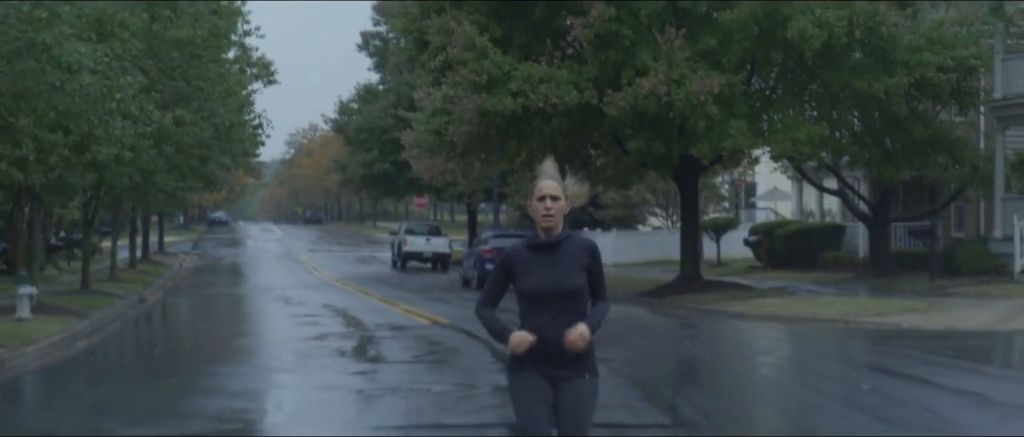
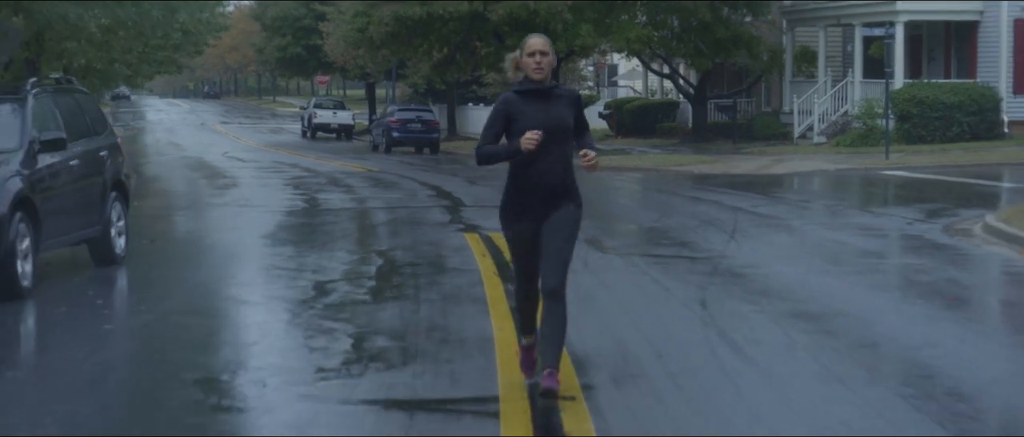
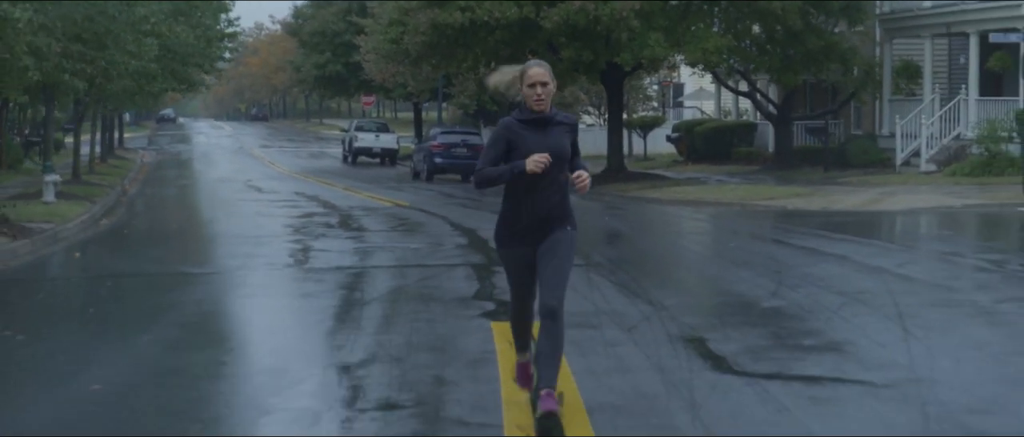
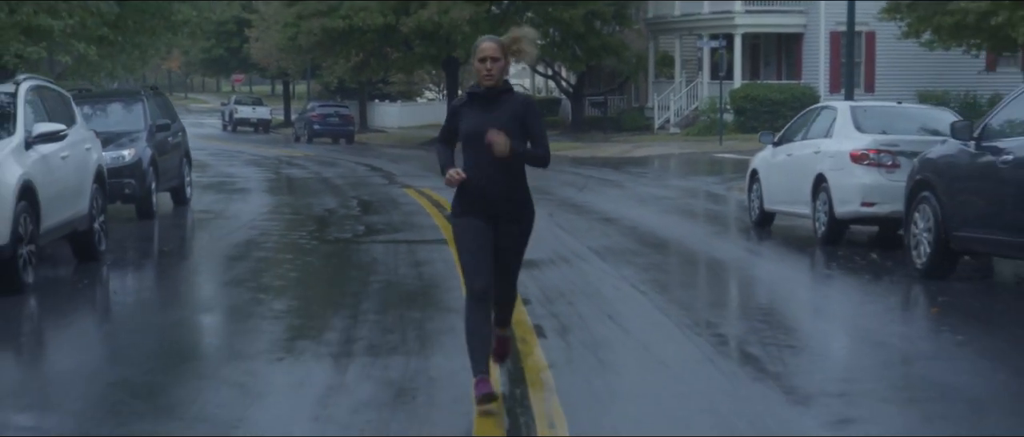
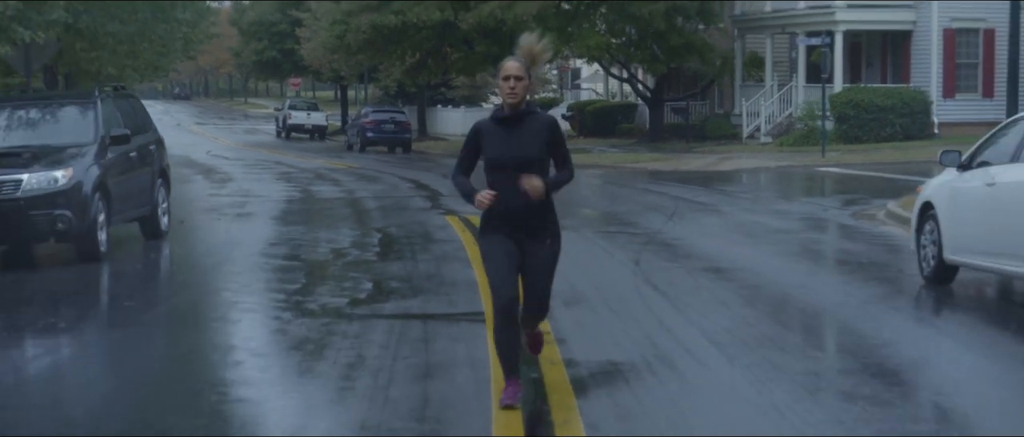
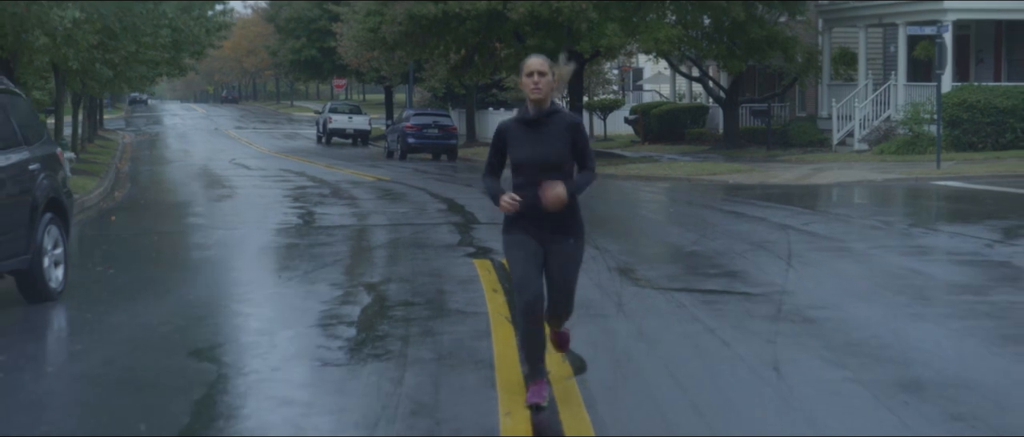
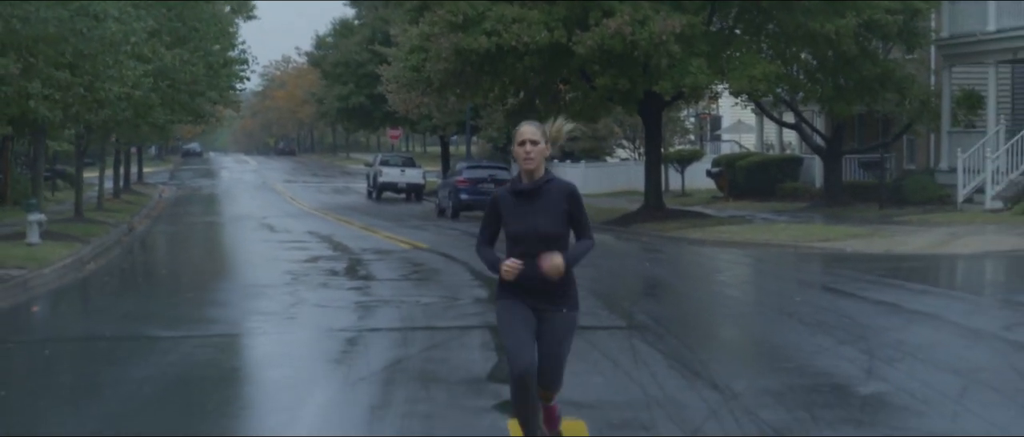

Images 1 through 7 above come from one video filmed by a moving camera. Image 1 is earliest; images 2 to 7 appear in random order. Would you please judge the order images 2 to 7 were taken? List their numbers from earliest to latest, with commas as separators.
7, 3, 6, 2, 5, 4
